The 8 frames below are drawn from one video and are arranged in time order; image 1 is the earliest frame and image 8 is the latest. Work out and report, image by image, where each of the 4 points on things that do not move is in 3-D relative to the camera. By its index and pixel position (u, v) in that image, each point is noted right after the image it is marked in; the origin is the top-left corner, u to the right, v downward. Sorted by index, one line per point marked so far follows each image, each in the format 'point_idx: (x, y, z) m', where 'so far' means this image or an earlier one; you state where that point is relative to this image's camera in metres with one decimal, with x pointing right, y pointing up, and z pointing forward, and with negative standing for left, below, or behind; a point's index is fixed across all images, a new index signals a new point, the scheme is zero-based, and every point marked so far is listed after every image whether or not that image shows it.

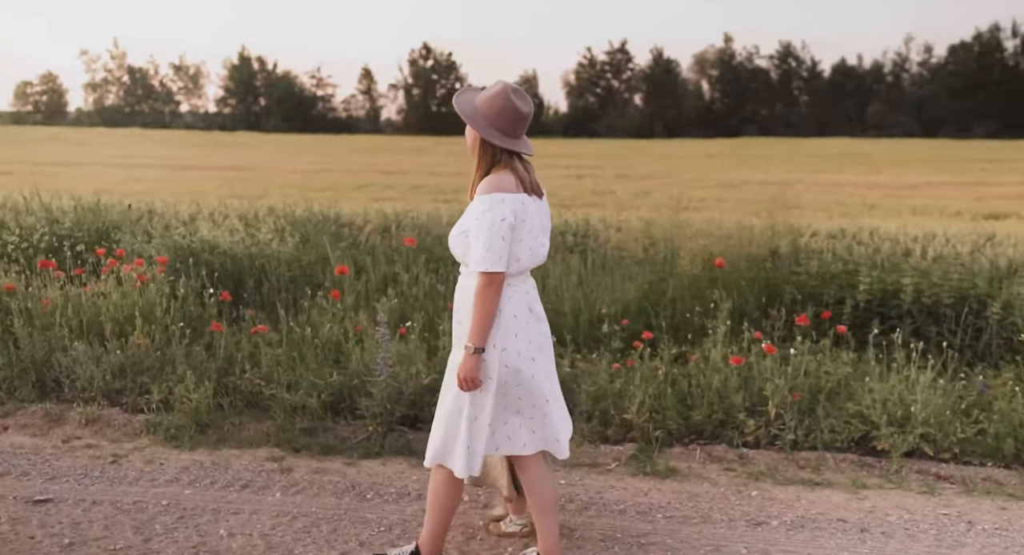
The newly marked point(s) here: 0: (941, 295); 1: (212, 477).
0: (+2.8, -0.1, +5.2) m
1: (-1.3, -0.8, +3.5) m
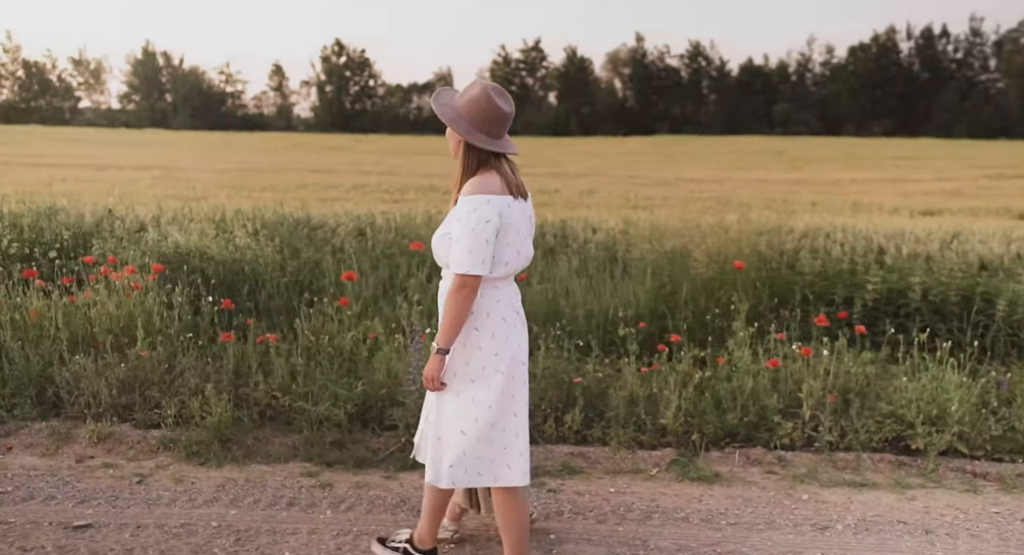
0: (+2.9, -0.1, +5.3) m
1: (-1.1, -0.9, +3.4) m
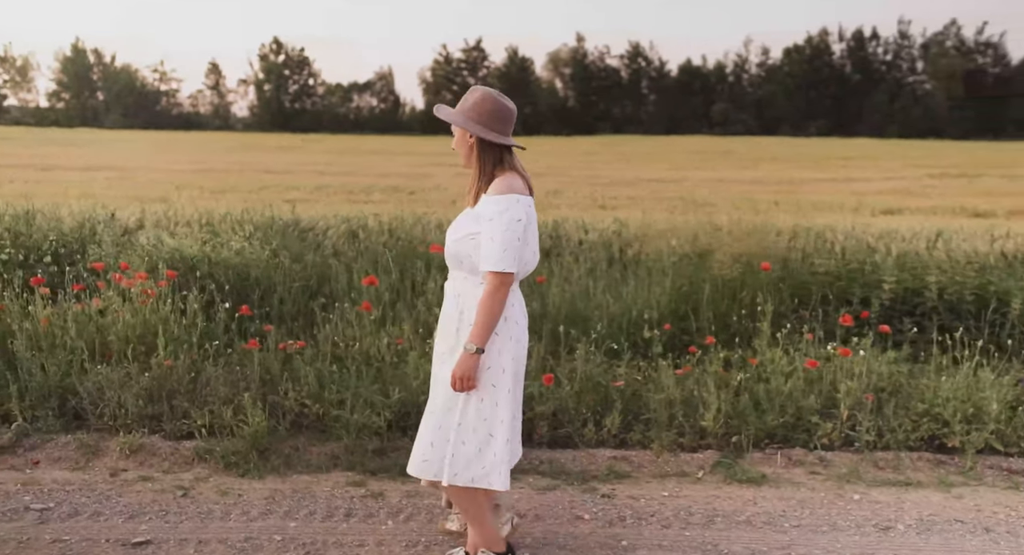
0: (+3.0, -0.1, +5.4) m
1: (-0.9, -0.9, +3.3) m
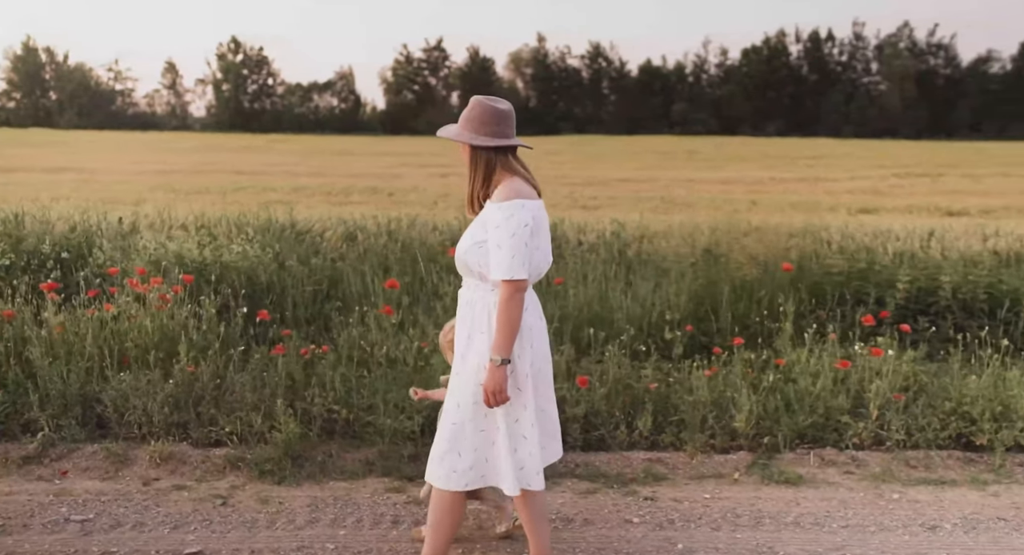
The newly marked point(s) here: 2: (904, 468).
0: (+3.1, -0.1, +5.5) m
1: (-0.7, -0.9, +3.3) m
2: (+1.8, -0.9, +3.9) m
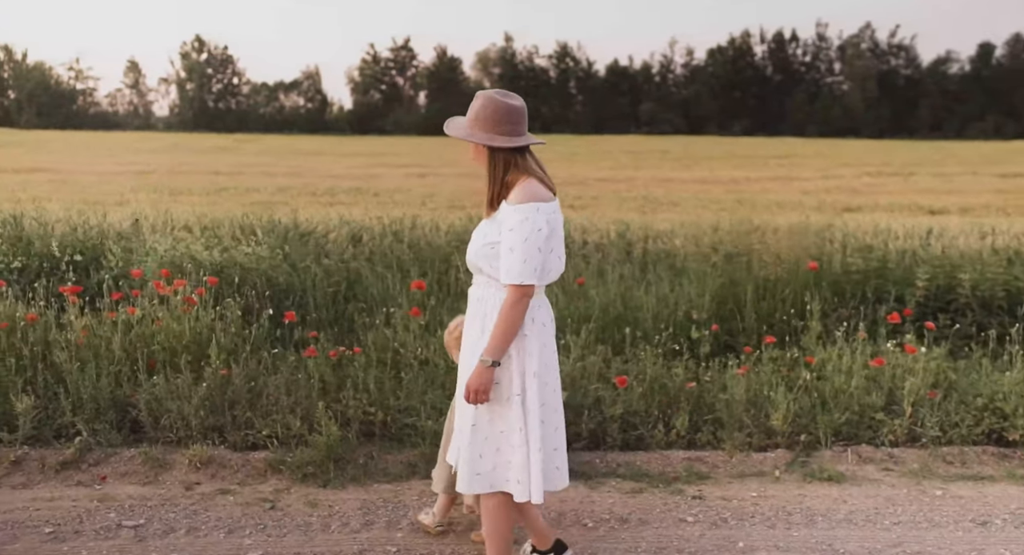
0: (+3.3, -0.1, +5.6) m
1: (-0.5, -0.9, +3.2) m
2: (+2.0, -0.9, +3.9) m
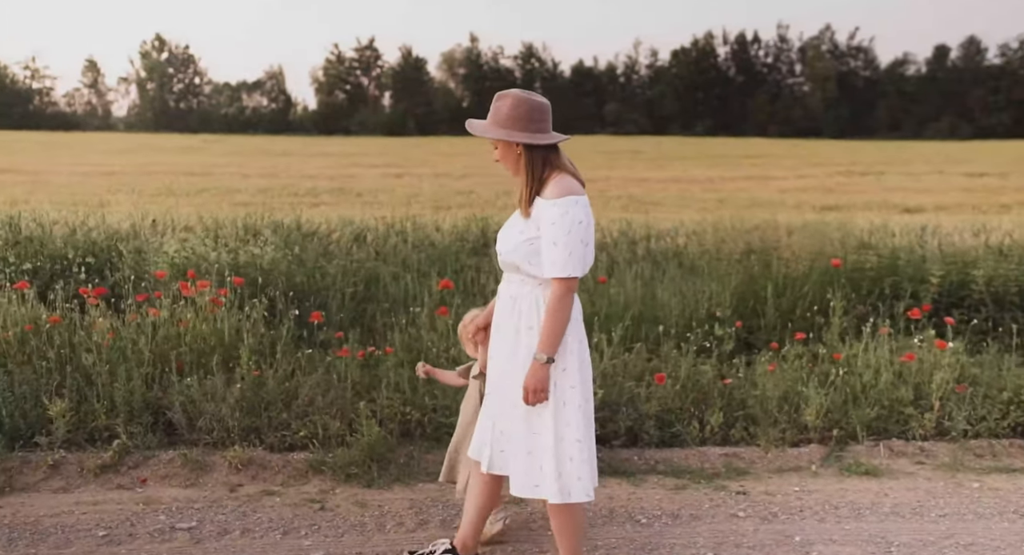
0: (+3.4, -0.1, +5.6) m
1: (-0.3, -0.9, +3.2) m
2: (+2.2, -0.9, +4.0) m
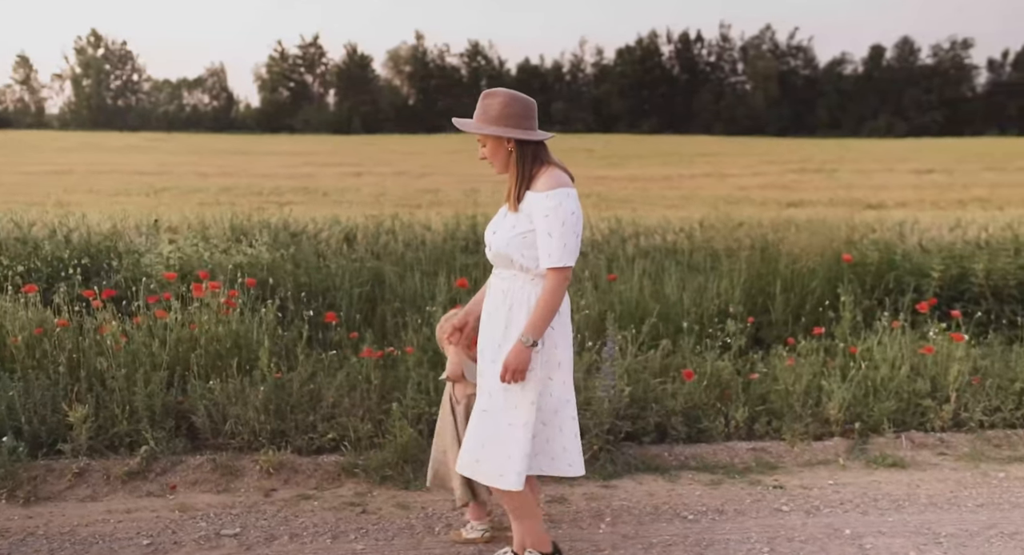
0: (+3.5, 0.0, +5.8) m
1: (-0.1, -0.9, +3.2) m
2: (+2.4, -0.8, +4.1) m
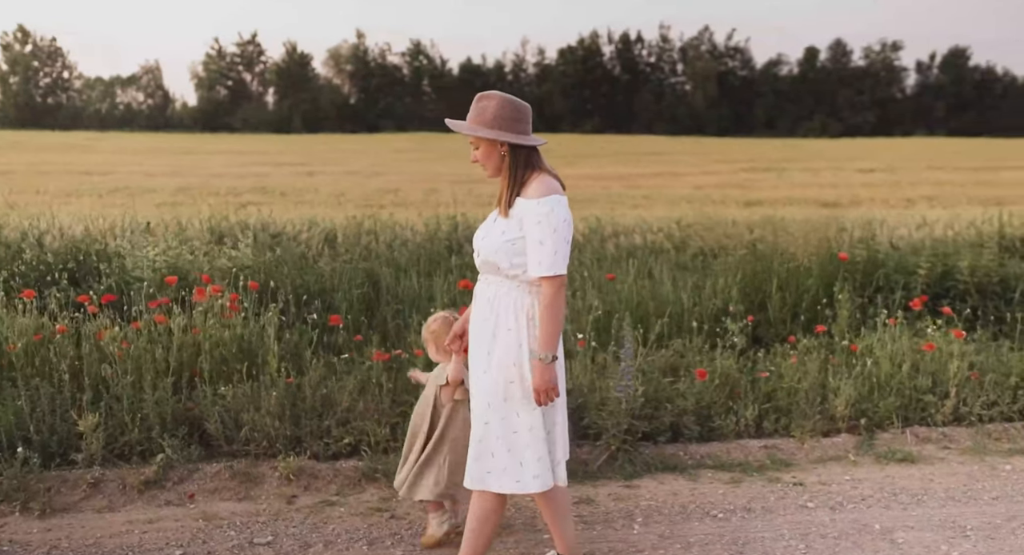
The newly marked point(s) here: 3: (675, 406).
0: (+3.5, 0.0, +6.0) m
1: (0.0, -0.9, +3.2) m
2: (+2.4, -0.8, +4.2) m
3: (+0.8, -0.7, +4.2) m
